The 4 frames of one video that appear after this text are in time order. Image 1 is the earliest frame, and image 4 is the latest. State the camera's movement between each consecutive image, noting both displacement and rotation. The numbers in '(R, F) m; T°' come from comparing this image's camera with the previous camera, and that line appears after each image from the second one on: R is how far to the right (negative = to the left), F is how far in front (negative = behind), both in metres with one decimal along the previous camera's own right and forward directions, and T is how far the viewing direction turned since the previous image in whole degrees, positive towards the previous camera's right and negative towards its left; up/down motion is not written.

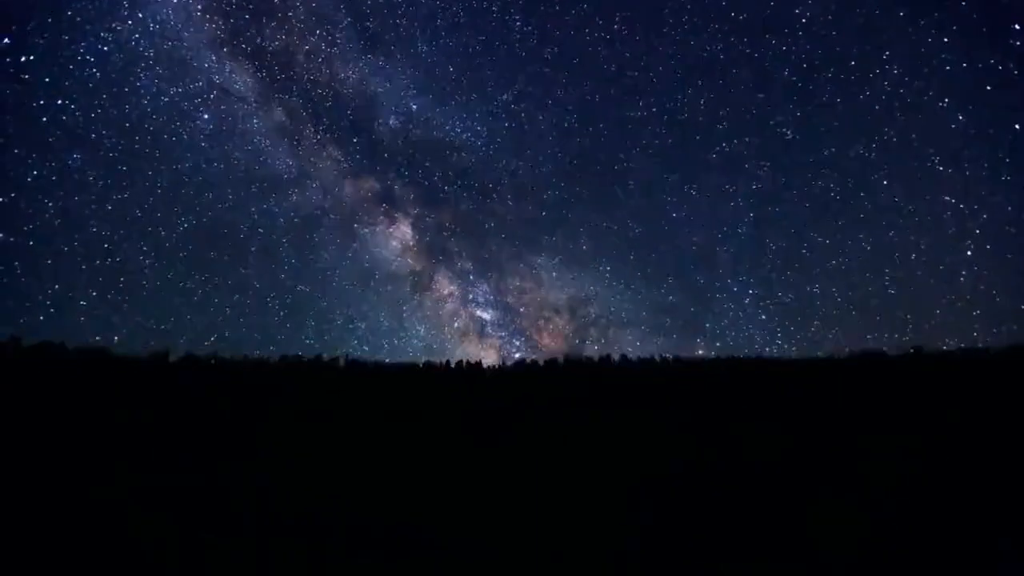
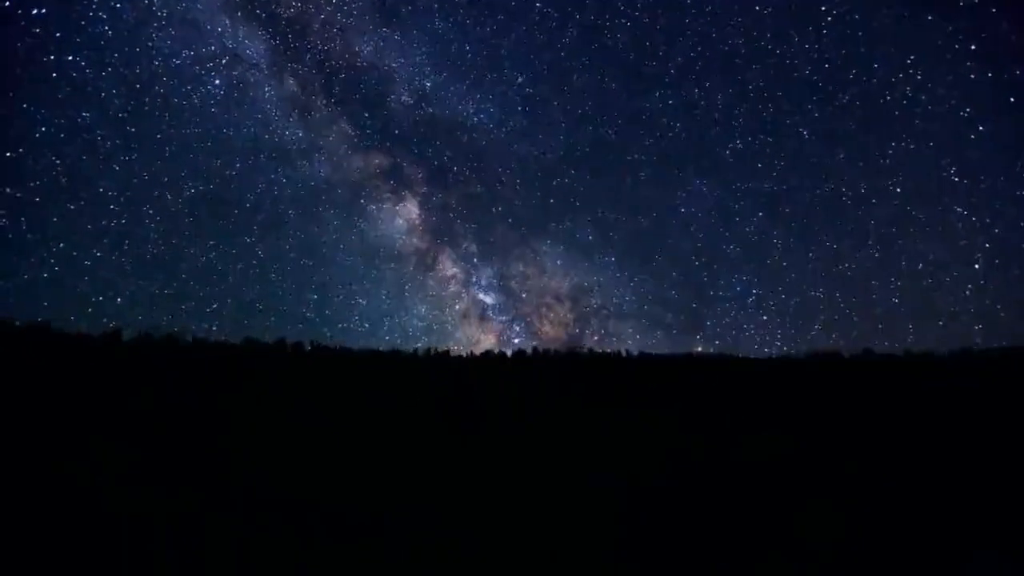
(-0.2, +0.8) m; 0°
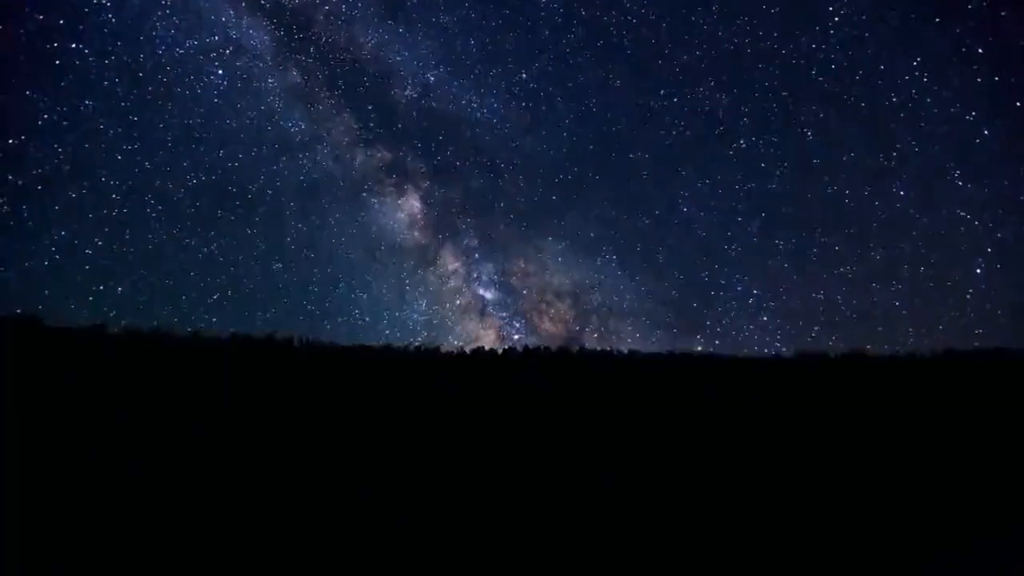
(0.0, +0.2) m; 0°
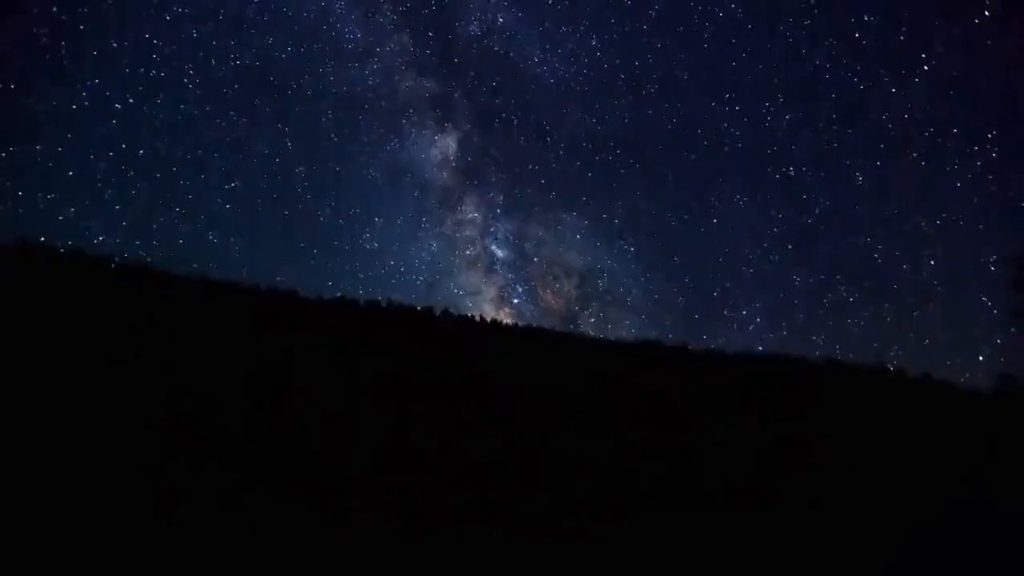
(-0.2, +2.4) m; 0°
